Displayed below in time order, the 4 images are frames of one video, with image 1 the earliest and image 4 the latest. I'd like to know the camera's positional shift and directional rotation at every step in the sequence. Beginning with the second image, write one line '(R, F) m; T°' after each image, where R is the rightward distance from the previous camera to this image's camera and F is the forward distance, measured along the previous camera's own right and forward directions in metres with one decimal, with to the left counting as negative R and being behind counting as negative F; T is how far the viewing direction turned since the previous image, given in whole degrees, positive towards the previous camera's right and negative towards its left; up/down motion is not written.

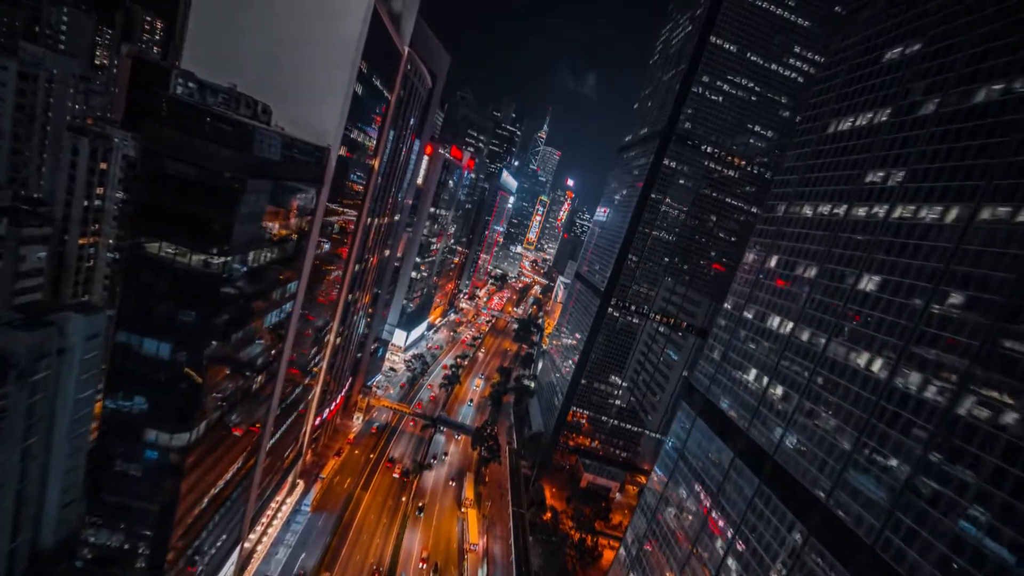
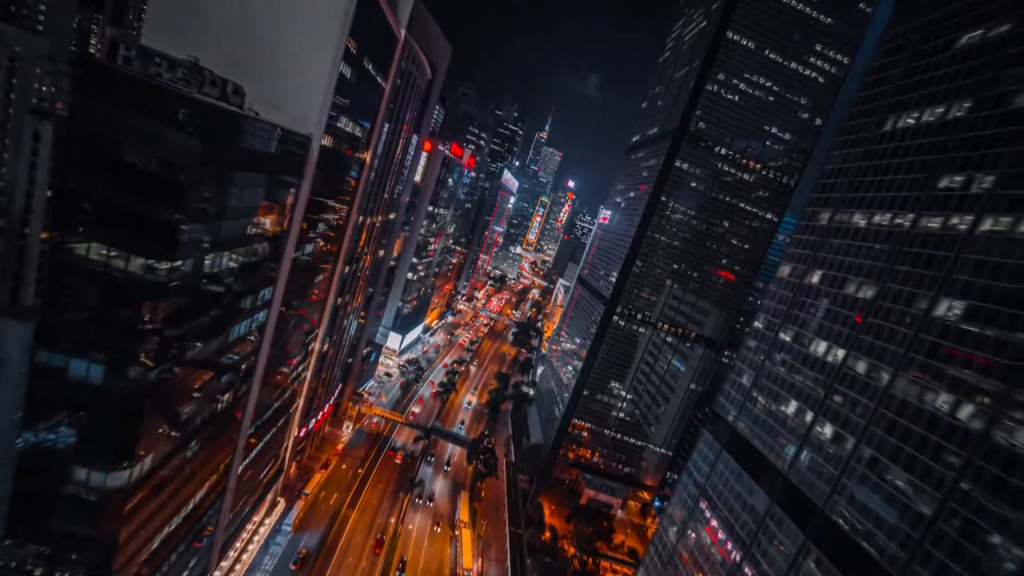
(-0.5, +4.4) m; 0°
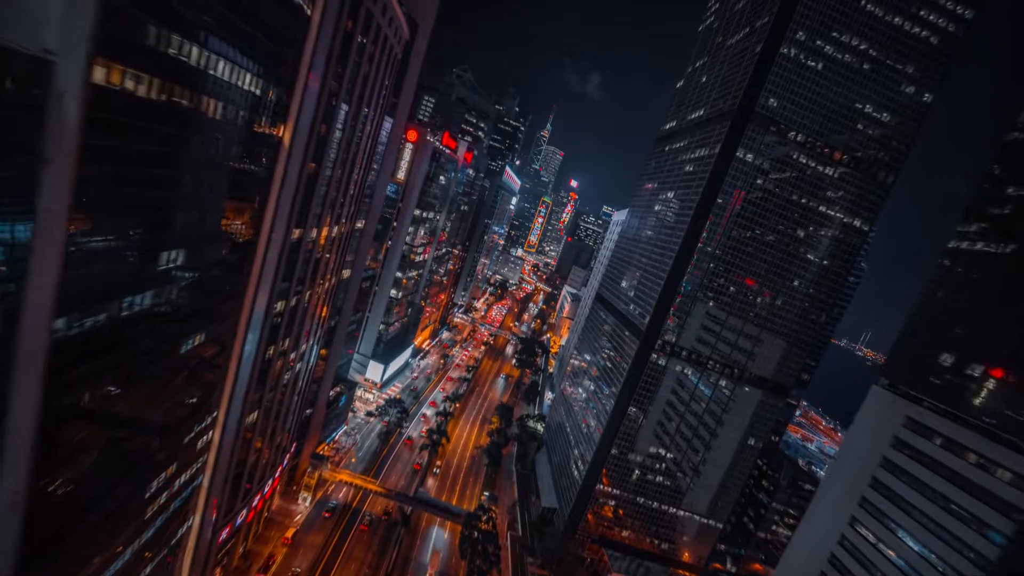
(-1.1, +19.2) m; 0°
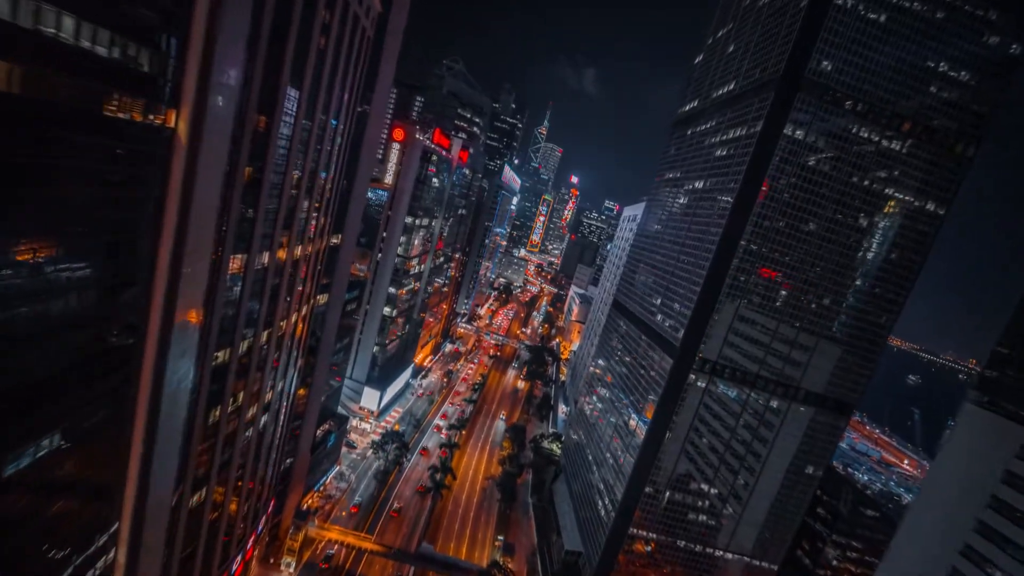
(-0.4, +9.7) m; -1°
